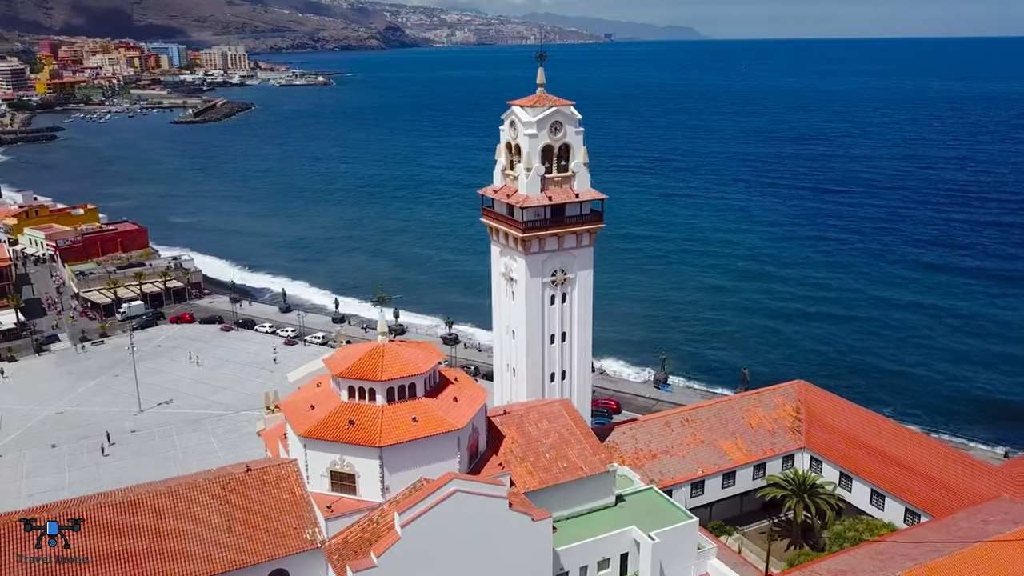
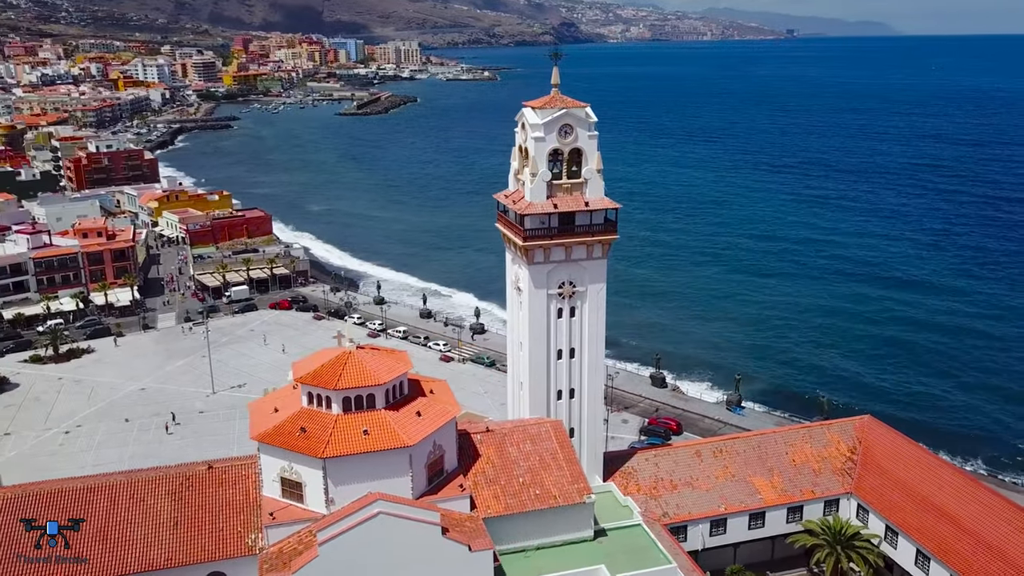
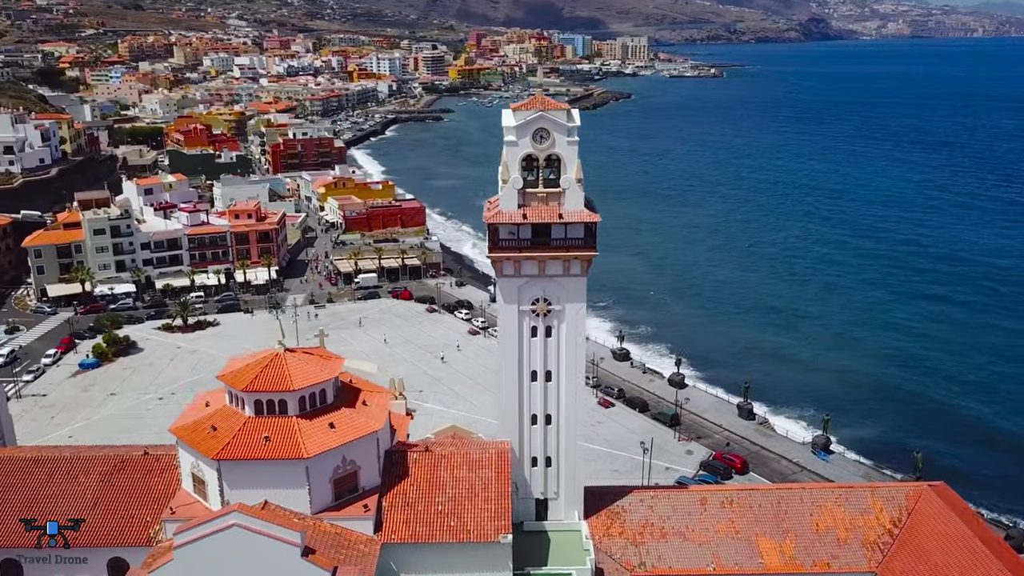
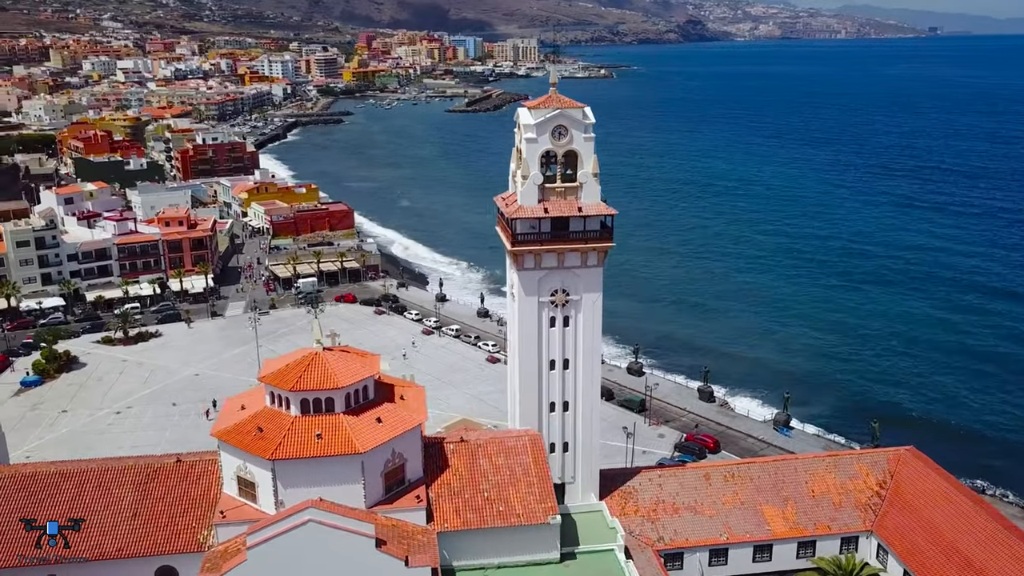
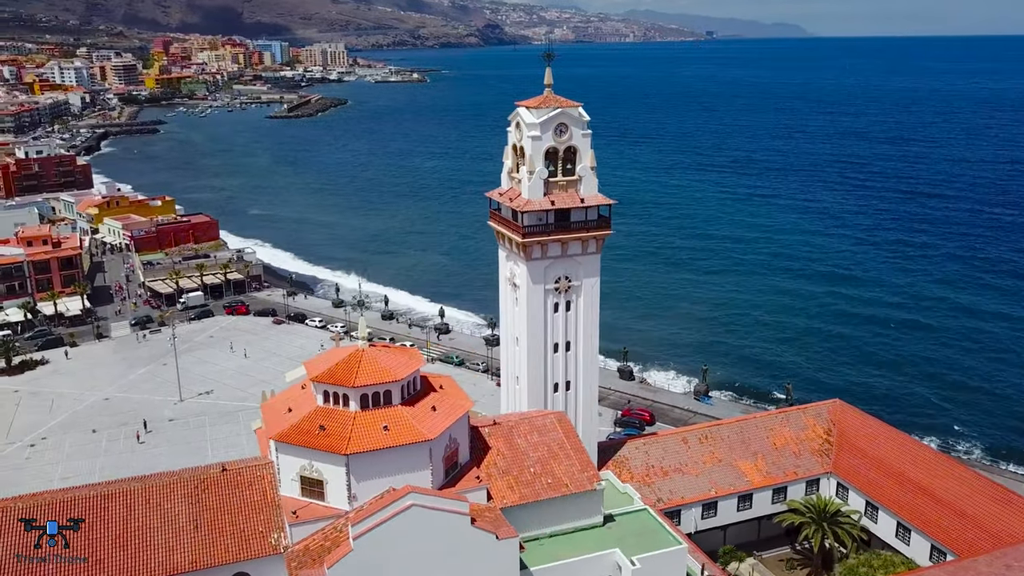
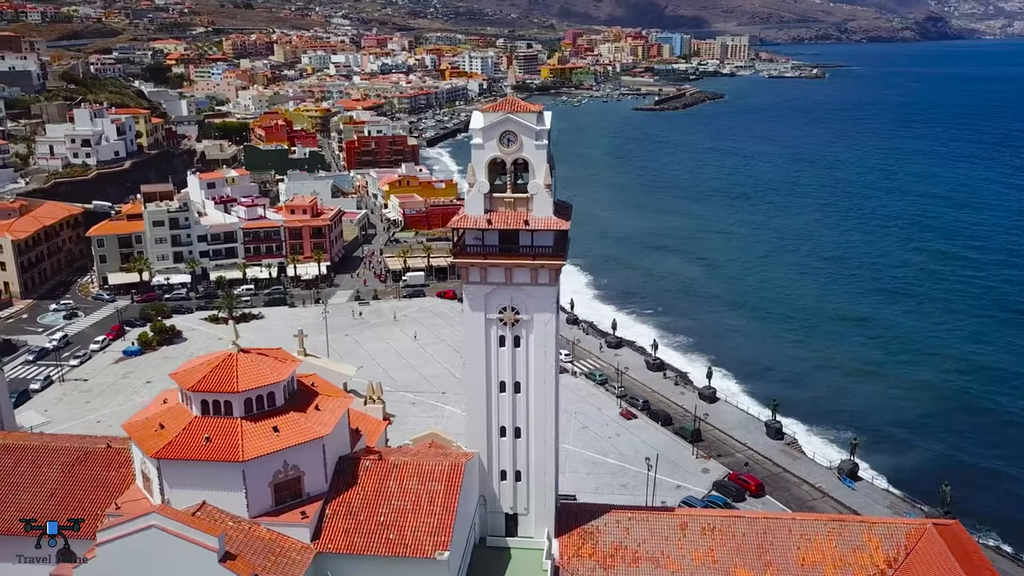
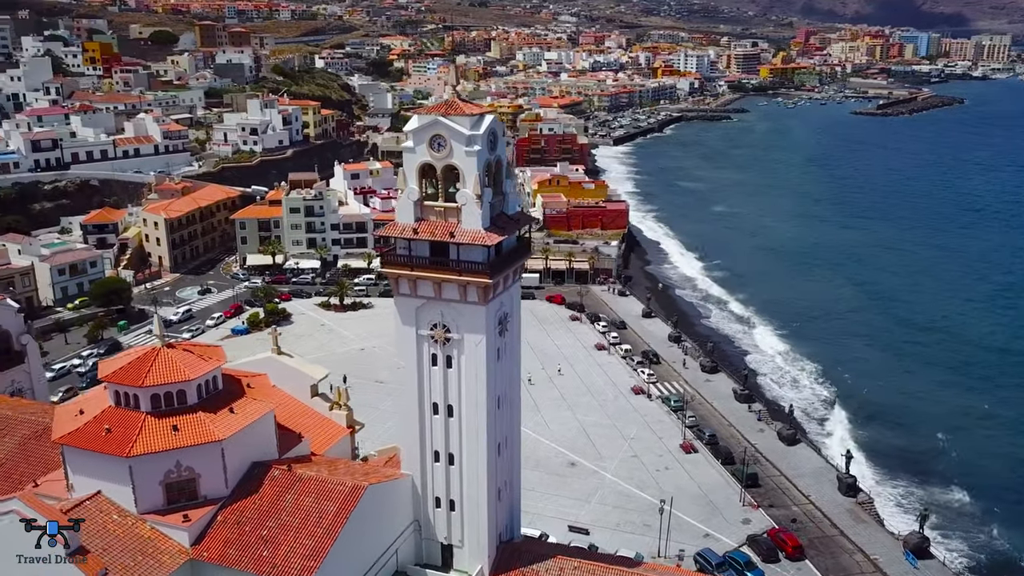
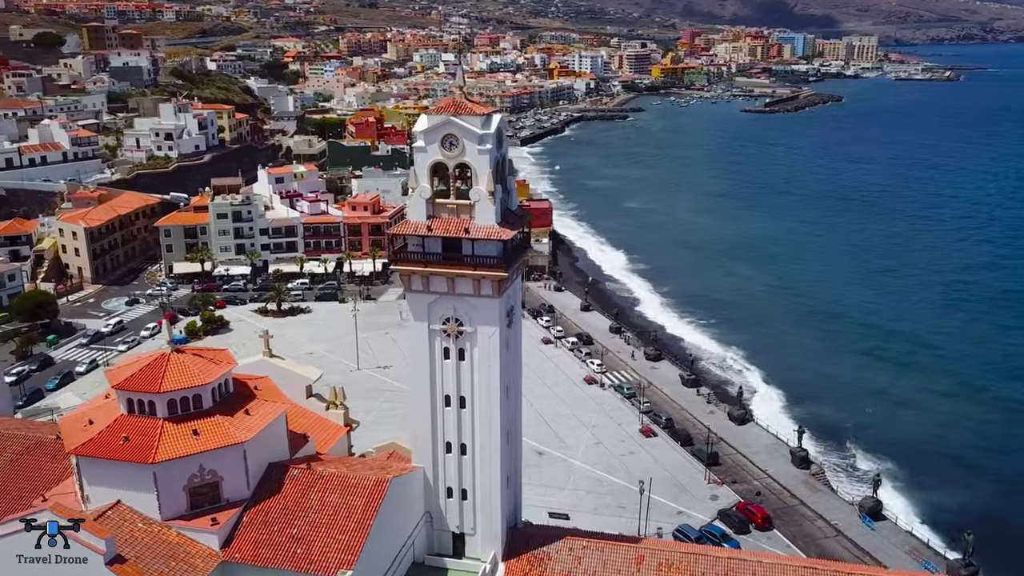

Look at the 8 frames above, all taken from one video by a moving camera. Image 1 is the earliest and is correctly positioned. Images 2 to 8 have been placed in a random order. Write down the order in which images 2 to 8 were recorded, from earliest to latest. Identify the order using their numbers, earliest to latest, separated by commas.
5, 2, 4, 3, 6, 8, 7
